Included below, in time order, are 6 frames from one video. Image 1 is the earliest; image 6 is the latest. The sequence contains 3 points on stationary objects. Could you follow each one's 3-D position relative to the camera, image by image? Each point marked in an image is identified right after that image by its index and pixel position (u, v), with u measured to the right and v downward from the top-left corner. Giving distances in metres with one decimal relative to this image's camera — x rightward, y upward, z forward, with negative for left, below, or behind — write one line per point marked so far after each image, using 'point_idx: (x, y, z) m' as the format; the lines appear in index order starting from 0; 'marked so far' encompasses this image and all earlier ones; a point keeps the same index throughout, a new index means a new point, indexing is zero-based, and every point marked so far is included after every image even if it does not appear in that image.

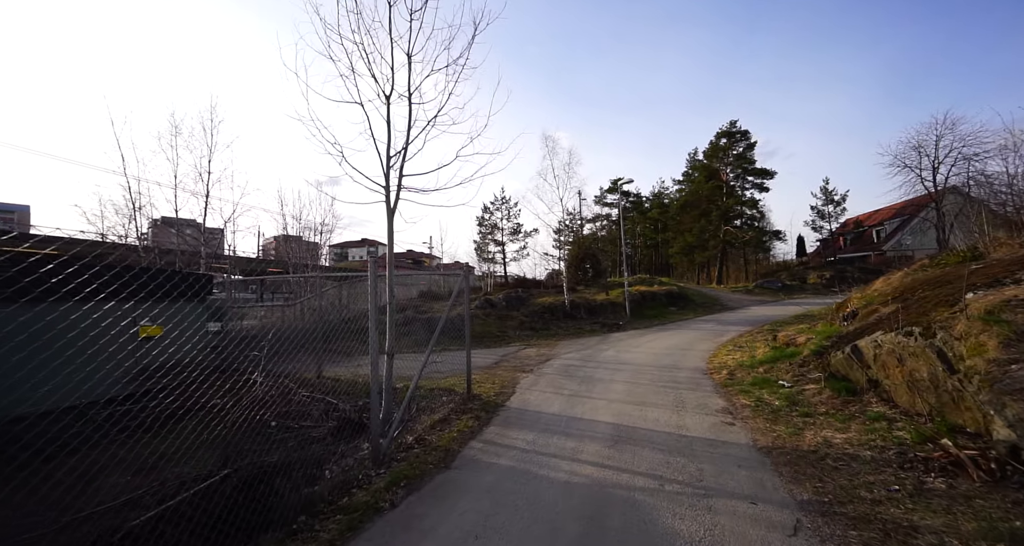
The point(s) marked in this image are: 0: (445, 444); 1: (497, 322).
0: (-0.7, -1.8, +4.7) m
1: (-0.6, -1.9, +16.5) m
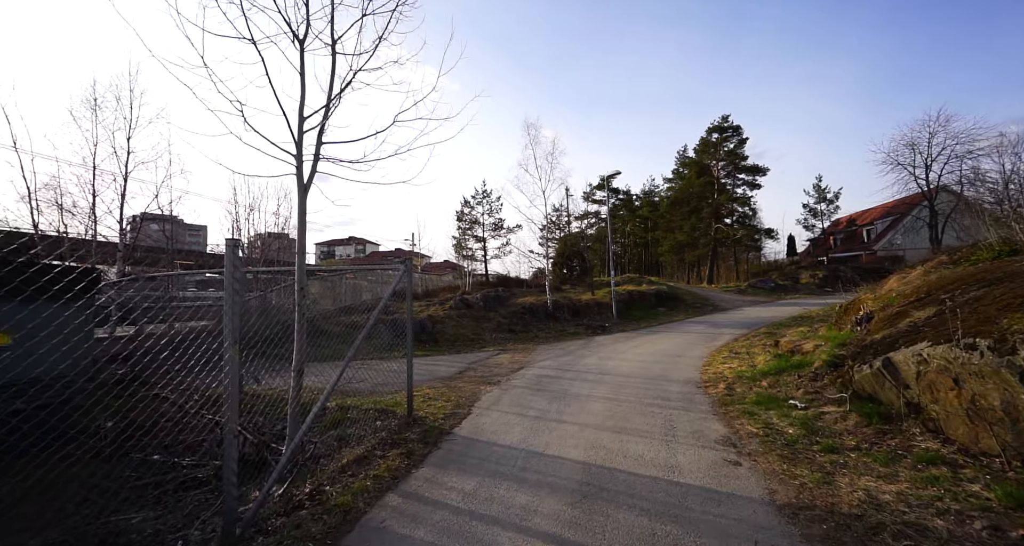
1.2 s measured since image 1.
0: (-1.3, -1.8, +3.4) m
1: (-1.4, -1.8, +15.2) m
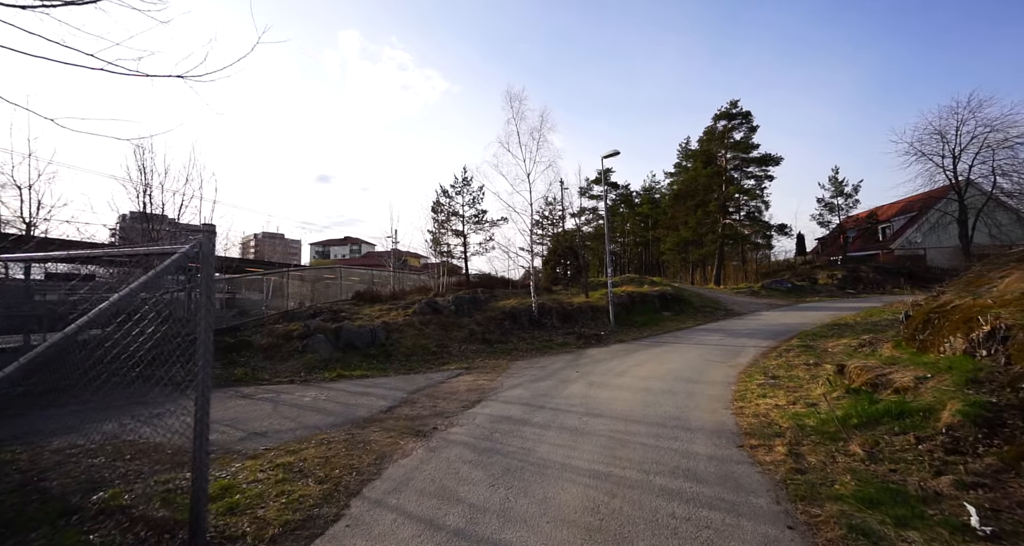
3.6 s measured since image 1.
0: (-2.0, -1.7, +0.7) m
1: (-2.2, -1.7, +12.5) m
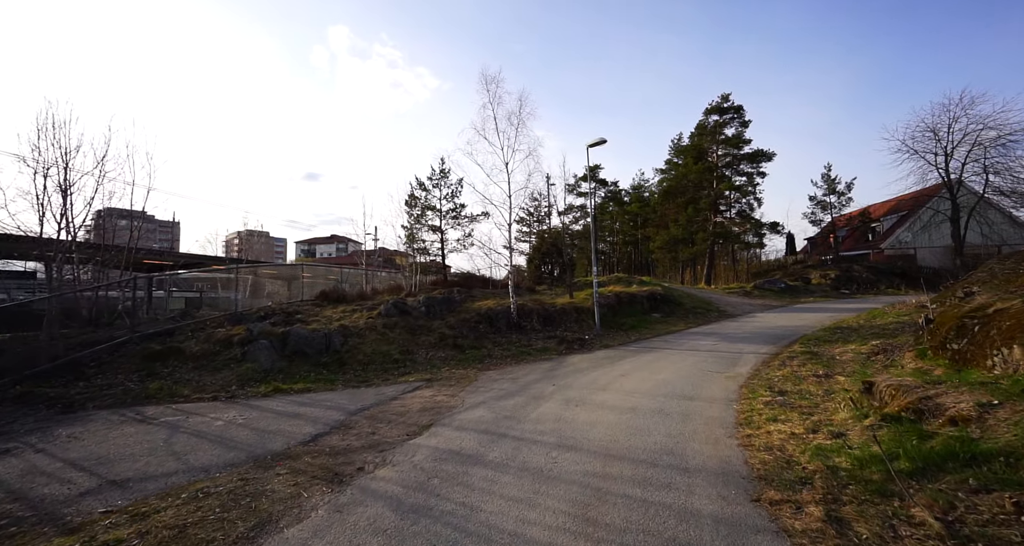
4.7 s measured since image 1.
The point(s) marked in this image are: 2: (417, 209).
0: (-2.4, -1.6, -0.5) m
1: (-2.8, -1.7, +11.3) m
2: (-4.0, +2.7, +18.6) m
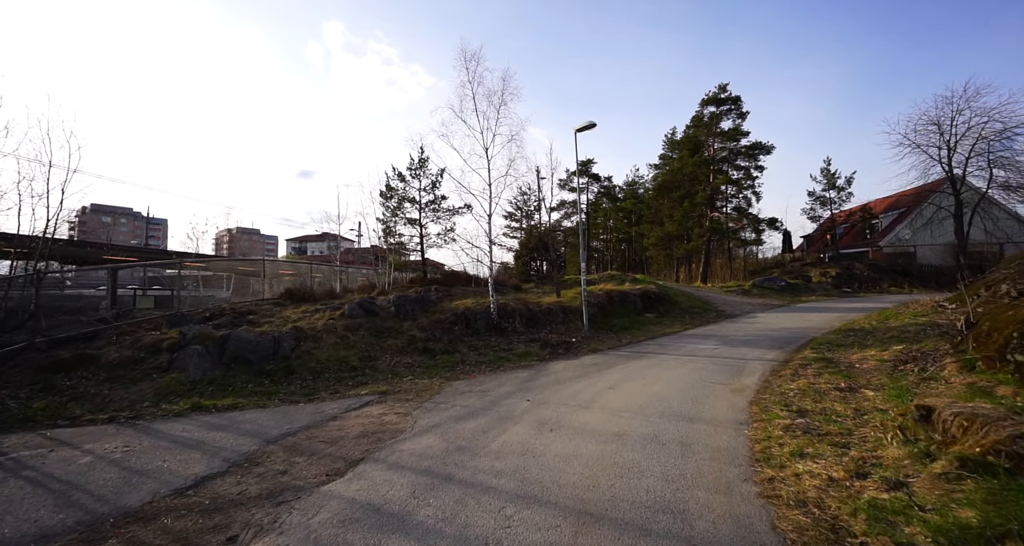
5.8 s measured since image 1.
0: (-2.8, -1.6, -1.8) m
1: (-3.4, -1.6, +10.0) m
2: (-4.6, +2.9, +17.3) m
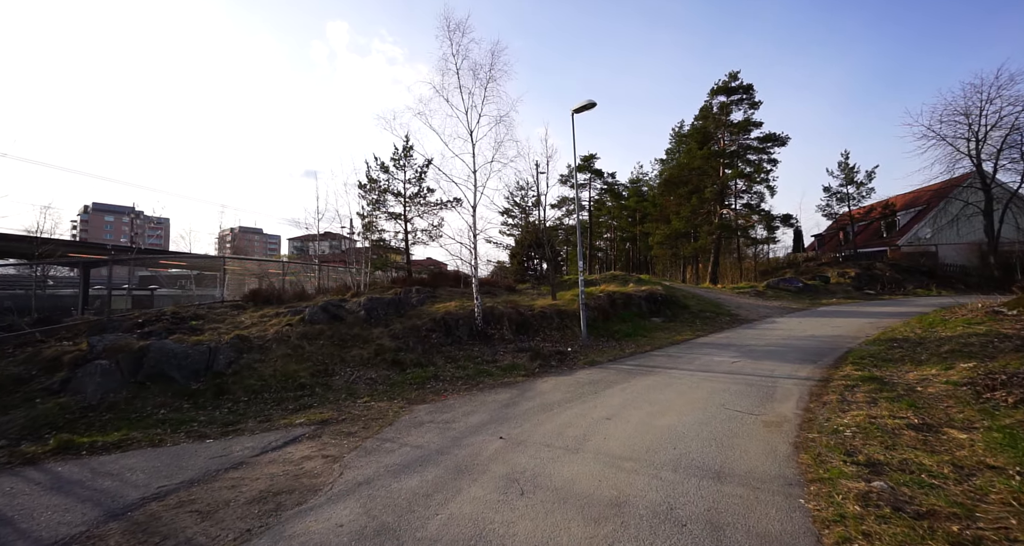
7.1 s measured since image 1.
0: (-3.2, -1.5, -3.3) m
1: (-3.7, -1.6, +8.5) m
2: (-4.9, +2.9, +15.8) m
